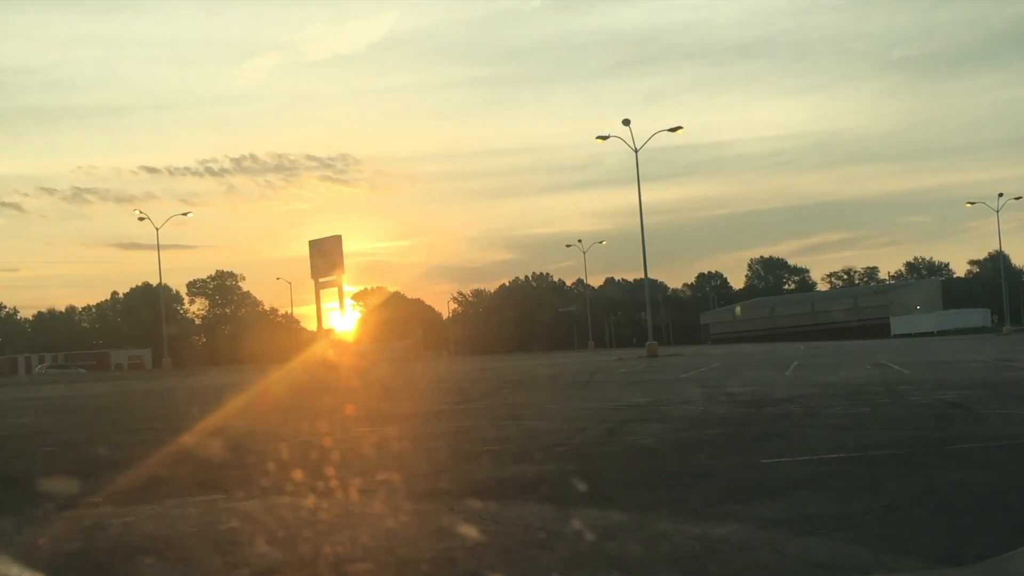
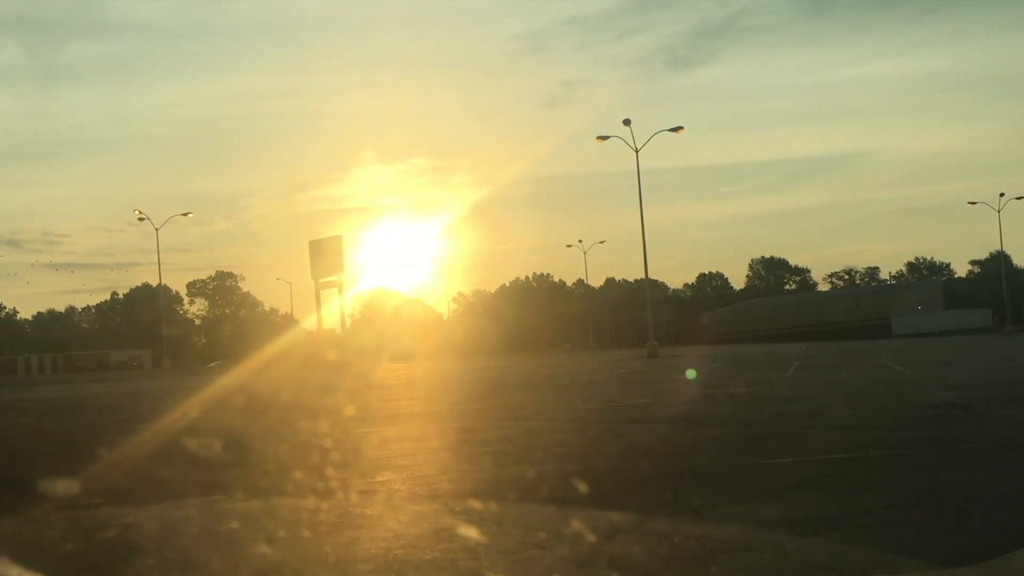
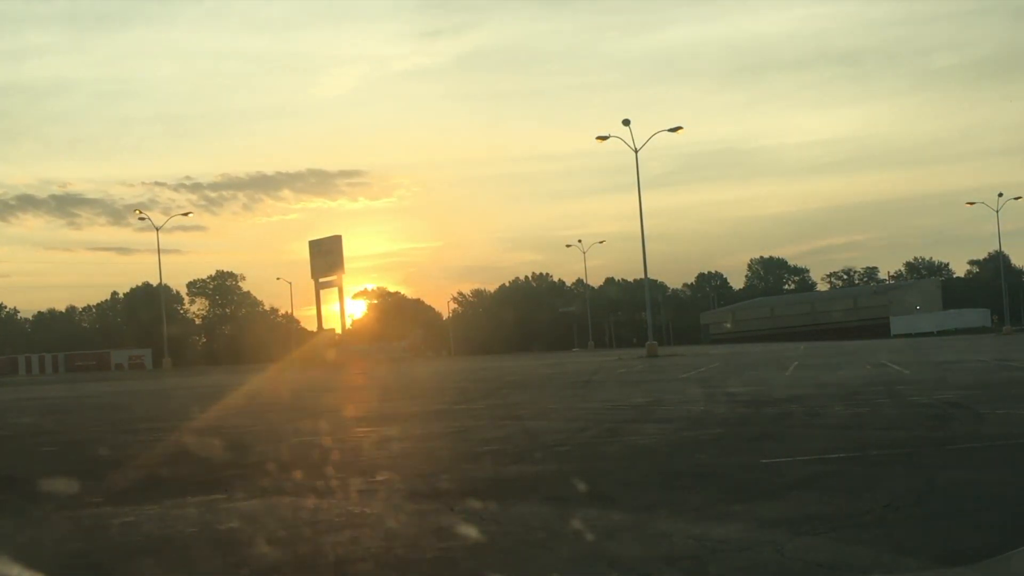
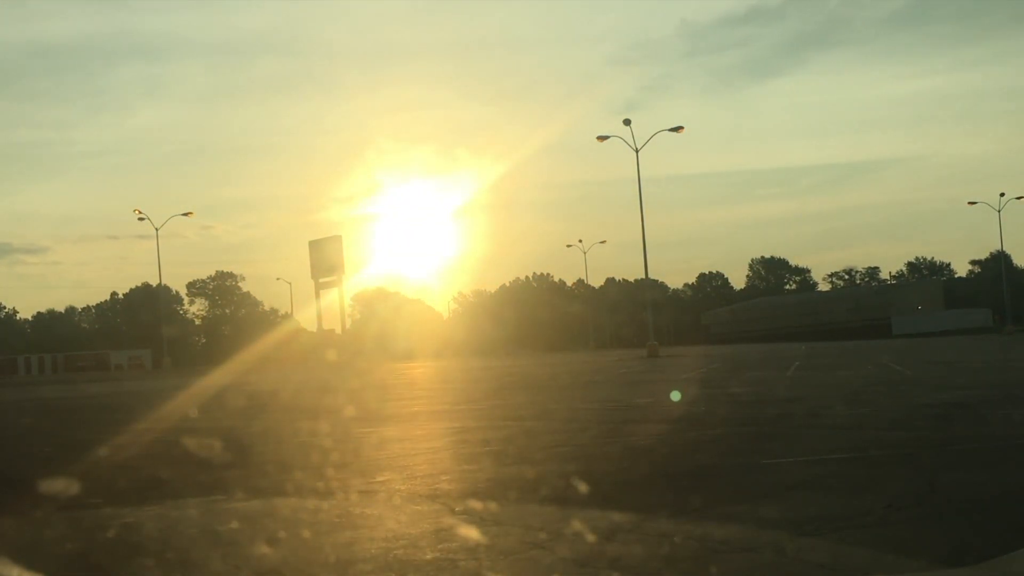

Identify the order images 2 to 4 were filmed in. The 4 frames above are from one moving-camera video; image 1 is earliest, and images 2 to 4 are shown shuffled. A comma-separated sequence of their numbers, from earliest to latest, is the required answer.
3, 2, 4
